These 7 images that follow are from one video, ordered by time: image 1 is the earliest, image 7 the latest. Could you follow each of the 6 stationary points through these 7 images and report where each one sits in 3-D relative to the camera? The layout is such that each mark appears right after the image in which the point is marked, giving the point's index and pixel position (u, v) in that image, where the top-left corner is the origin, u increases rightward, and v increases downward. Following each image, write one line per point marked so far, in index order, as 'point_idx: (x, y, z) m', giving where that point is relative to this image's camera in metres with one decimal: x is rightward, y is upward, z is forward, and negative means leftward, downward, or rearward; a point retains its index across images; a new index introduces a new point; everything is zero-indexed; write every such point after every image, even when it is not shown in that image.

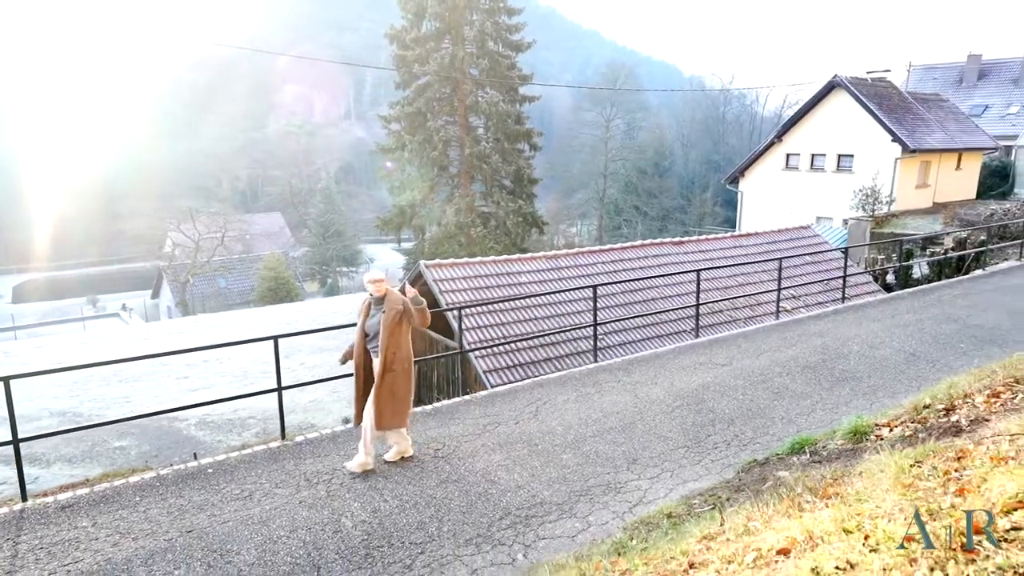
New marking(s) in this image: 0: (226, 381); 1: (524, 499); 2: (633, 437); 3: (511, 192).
0: (-7.0, -2.3, +15.9) m
1: (+0.1, -1.4, +4.2) m
2: (+1.0, -1.2, +5.0) m
3: (0.0, +2.9, +19.6) m
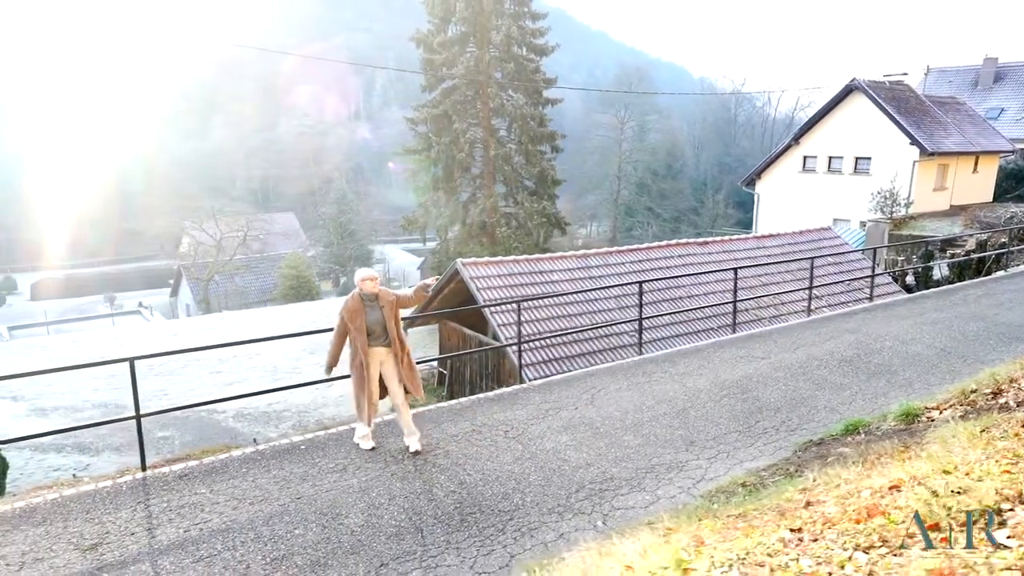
0: (-6.4, -2.2, +16.3) m
1: (+0.6, -1.3, +4.5) m
2: (+1.5, -1.1, +5.4) m
3: (+0.7, +3.0, +20.0) m
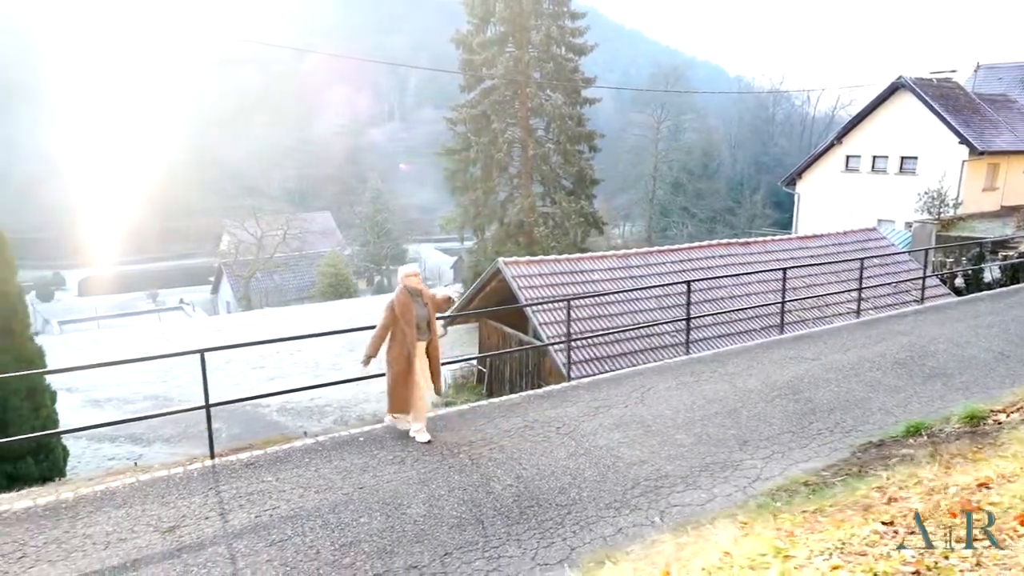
0: (-5.5, -2.1, +16.7) m
1: (+1.0, -1.3, +4.5) m
2: (+1.9, -1.1, +5.4) m
3: (+1.8, +3.0, +20.0) m
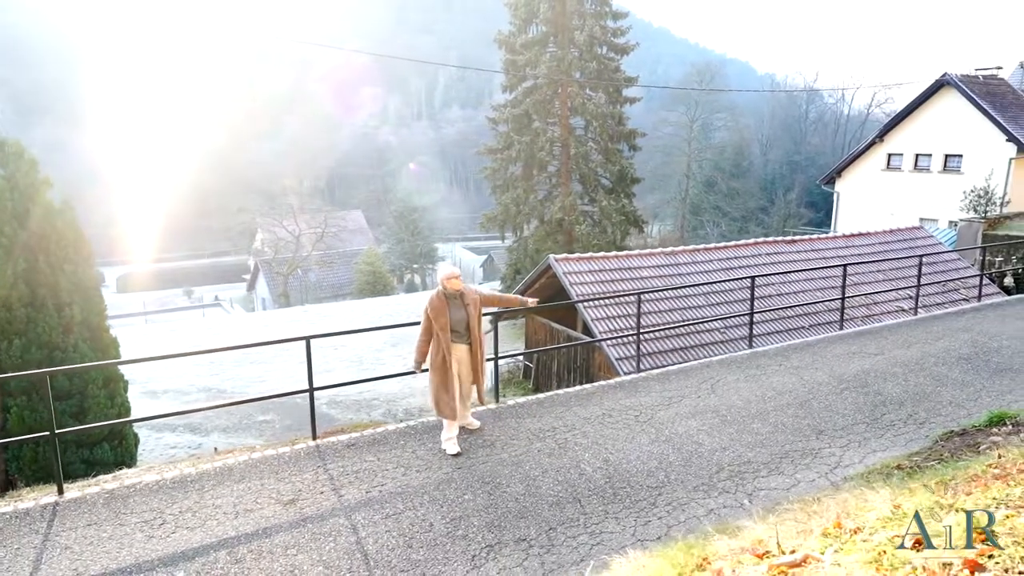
0: (-4.4, -2.0, +17.1) m
1: (+1.6, -1.2, +4.7) m
2: (+2.6, -1.1, +5.5) m
3: (+3.1, +3.0, +20.1) m
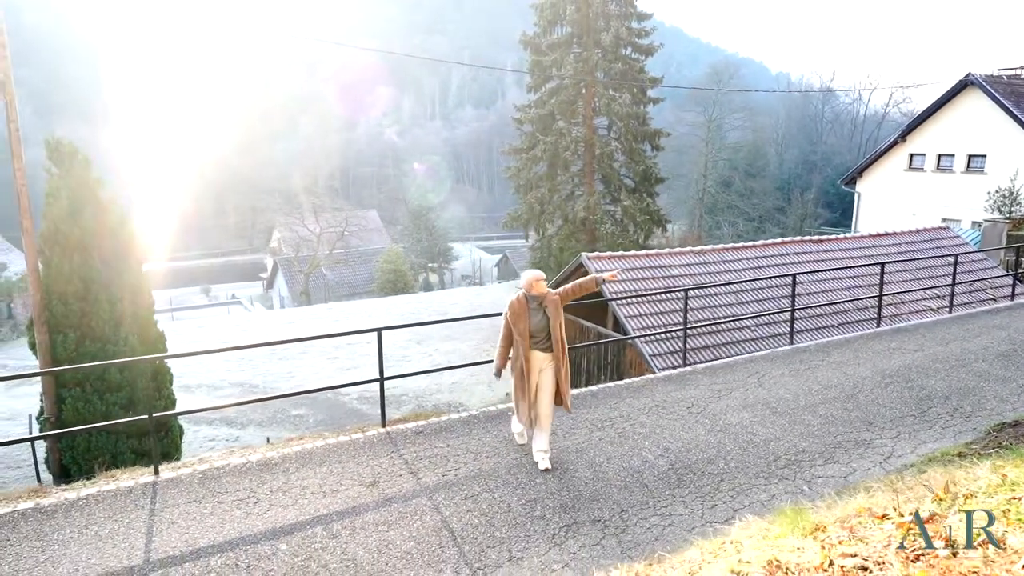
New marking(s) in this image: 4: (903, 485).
0: (-3.7, -2.0, +17.3) m
1: (+2.1, -1.2, +4.9) m
2: (+3.0, -1.0, +5.6) m
3: (+3.8, +3.1, +20.2) m
4: (+2.5, -1.3, +4.1) m
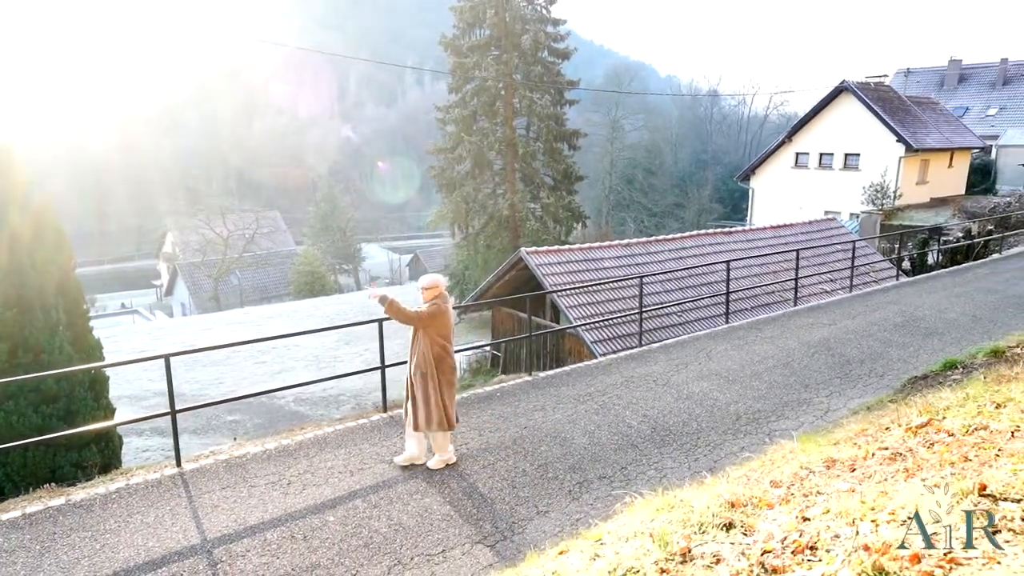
0: (-5.5, -2.0, +17.1) m
1: (+2.0, -1.0, +5.6) m
2: (+2.9, -0.8, +6.5) m
3: (+1.3, +3.3, +21.1) m
4: (+2.5, -1.1, +4.9) m
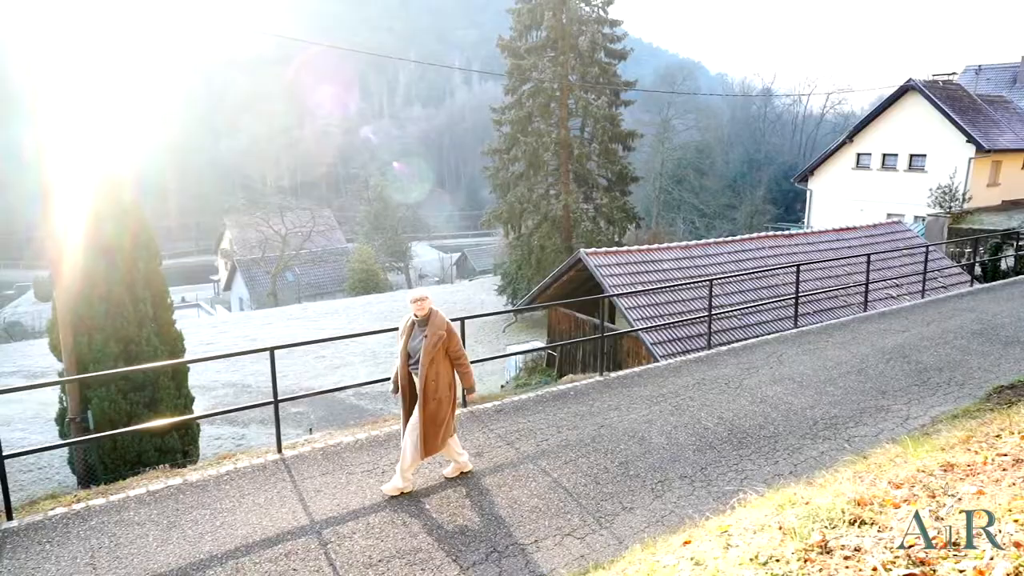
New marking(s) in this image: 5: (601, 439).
0: (-4.1, -1.9, +17.6) m
1: (+2.7, -1.1, +5.6) m
2: (+3.6, -0.9, +6.4) m
3: (+3.1, +3.2, +21.0) m
4: (+3.1, -1.1, +4.9) m
5: (+0.7, -1.2, +5.0) m
